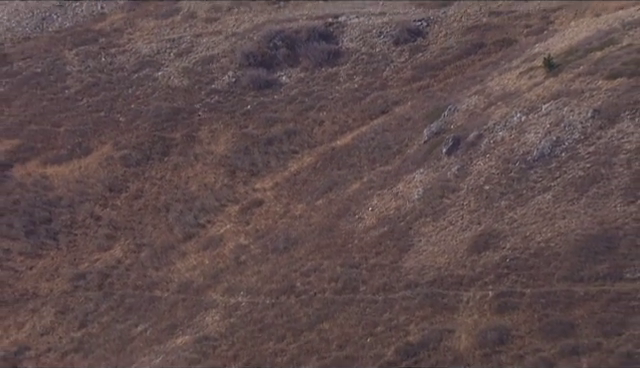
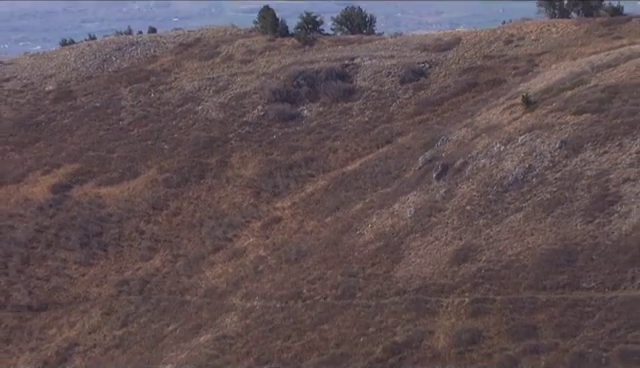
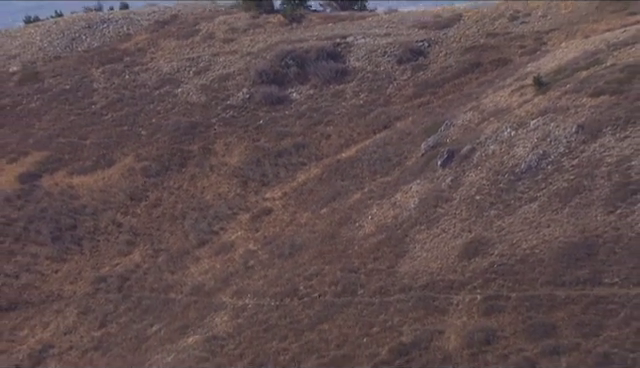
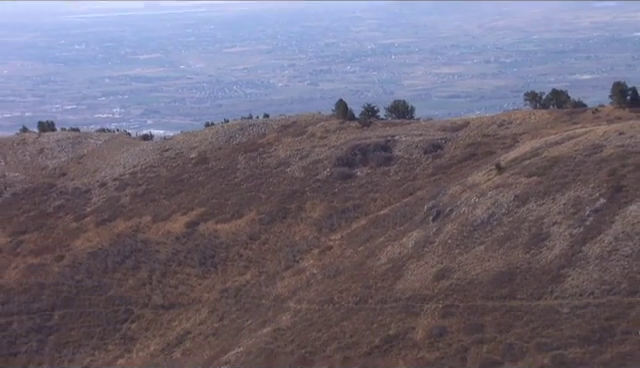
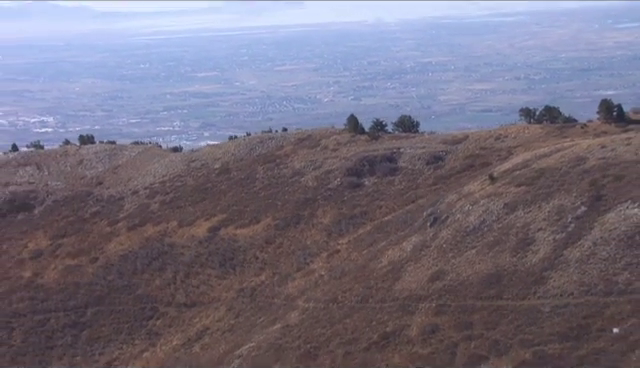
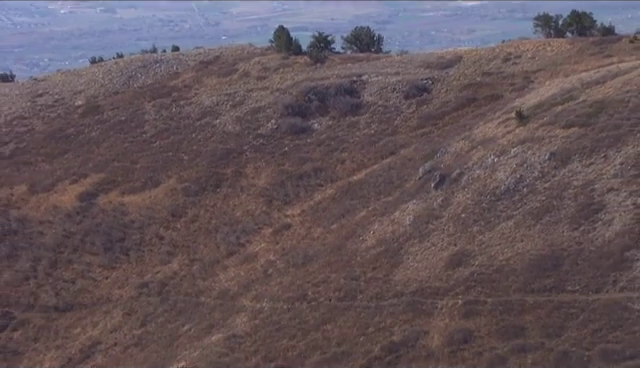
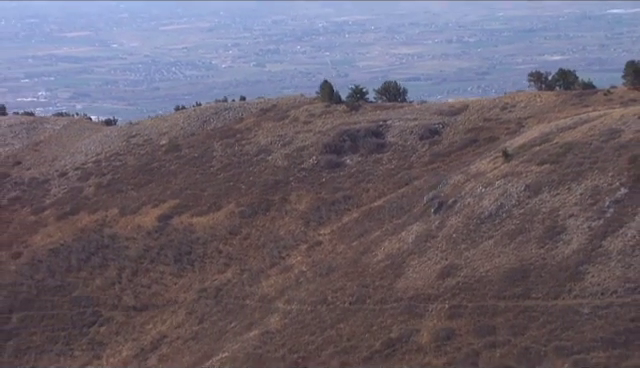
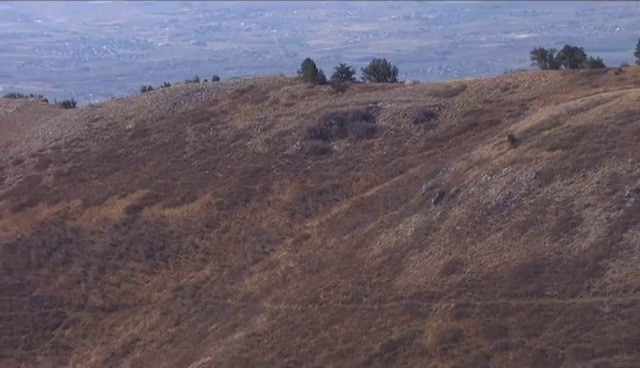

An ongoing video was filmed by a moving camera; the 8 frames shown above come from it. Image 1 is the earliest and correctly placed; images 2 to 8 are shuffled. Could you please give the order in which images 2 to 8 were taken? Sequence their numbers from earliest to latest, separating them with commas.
3, 2, 6, 8, 7, 4, 5
